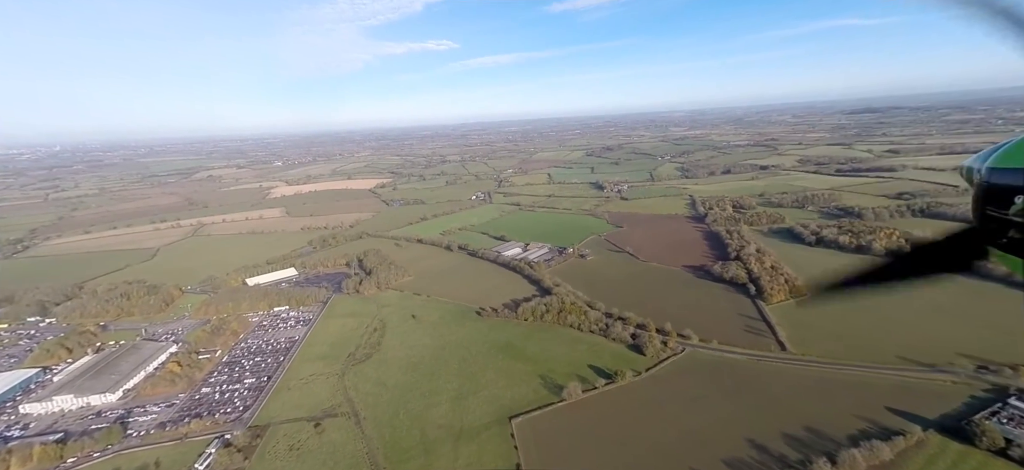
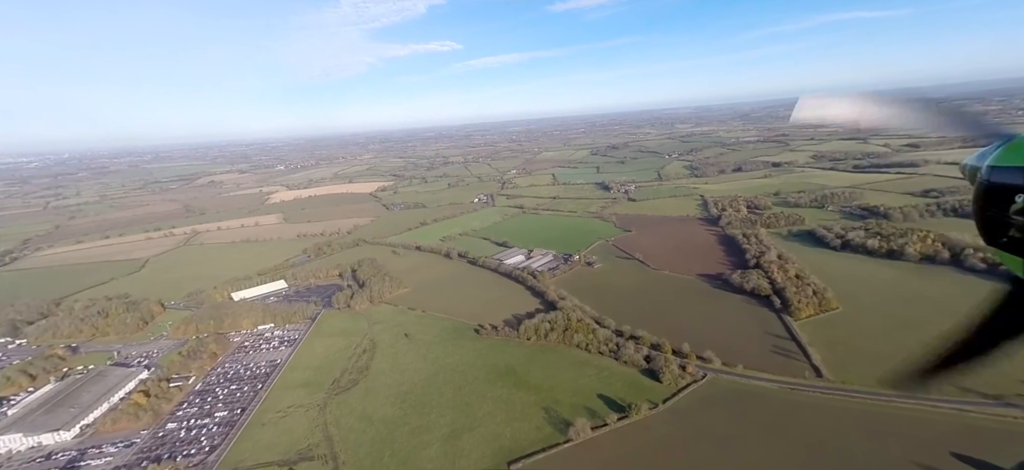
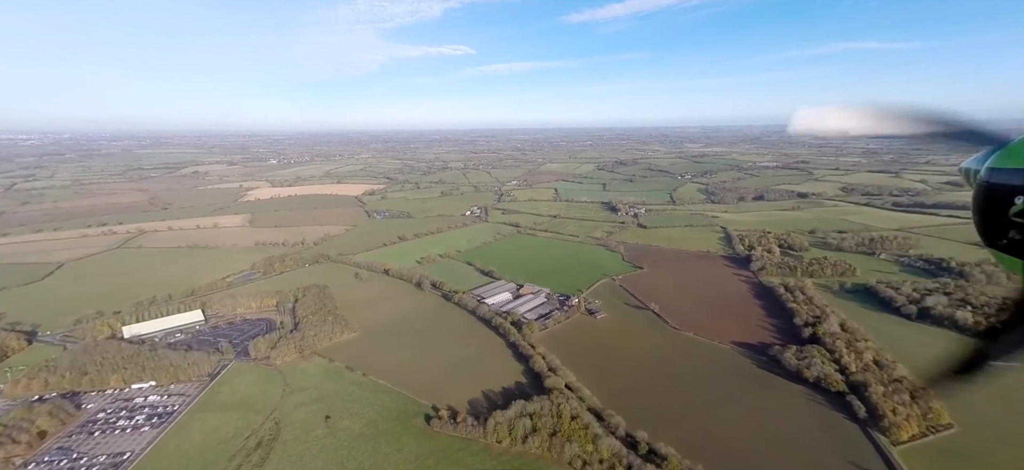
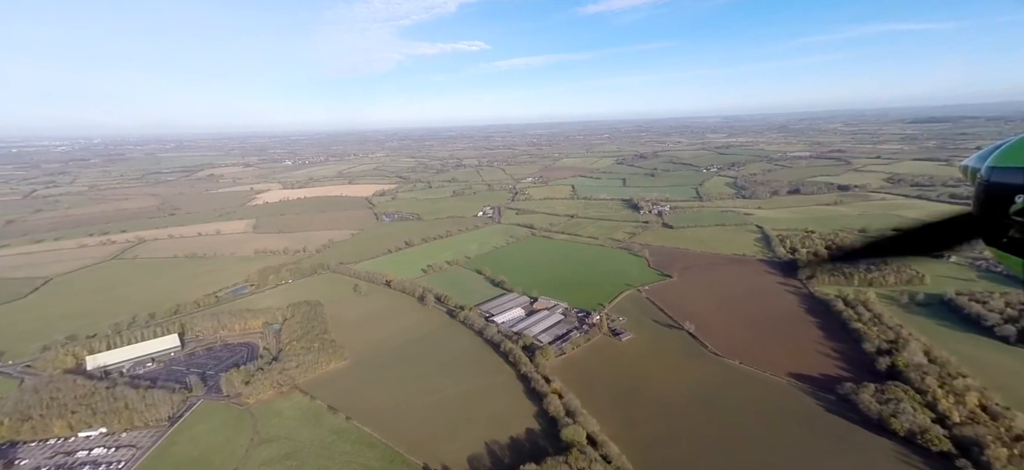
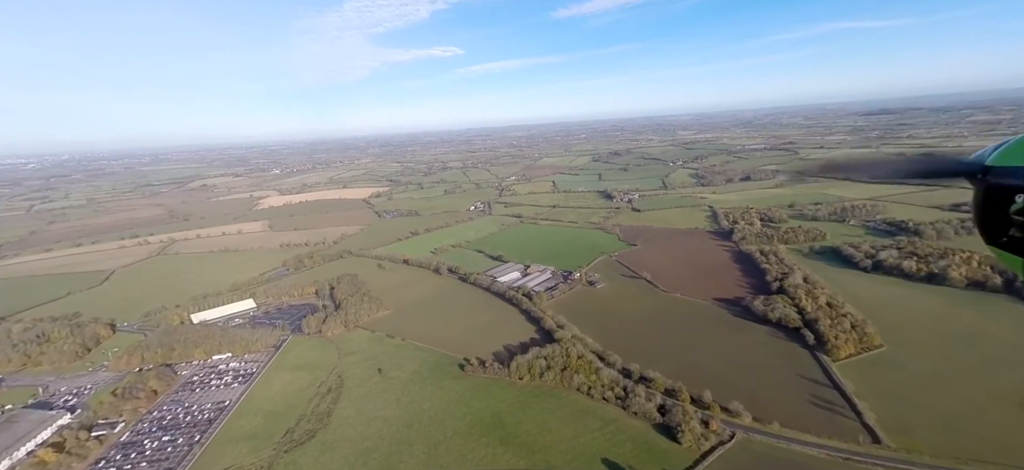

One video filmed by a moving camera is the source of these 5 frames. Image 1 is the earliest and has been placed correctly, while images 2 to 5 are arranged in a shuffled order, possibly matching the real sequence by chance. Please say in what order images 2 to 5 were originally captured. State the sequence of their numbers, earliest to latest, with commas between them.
2, 5, 3, 4
